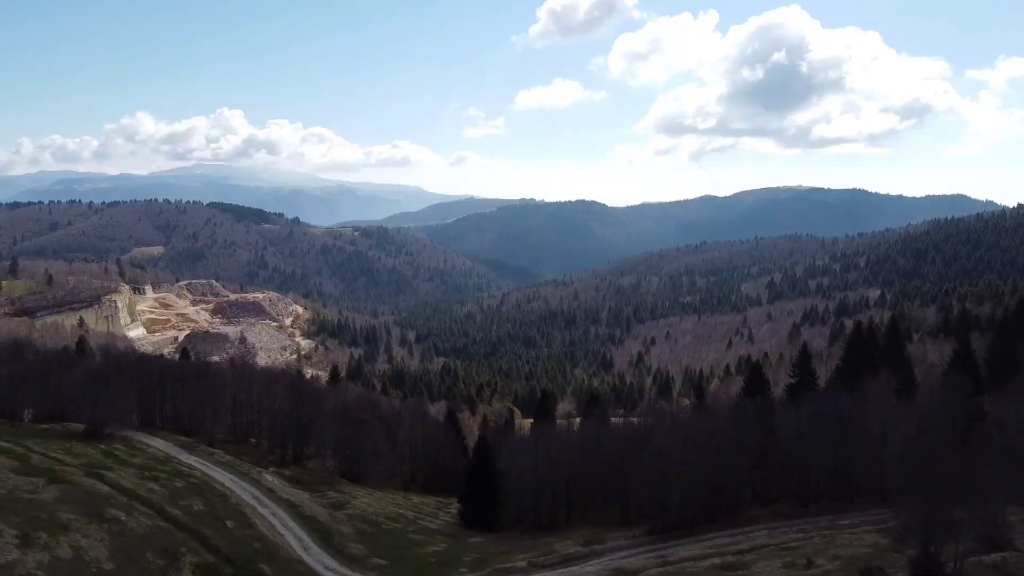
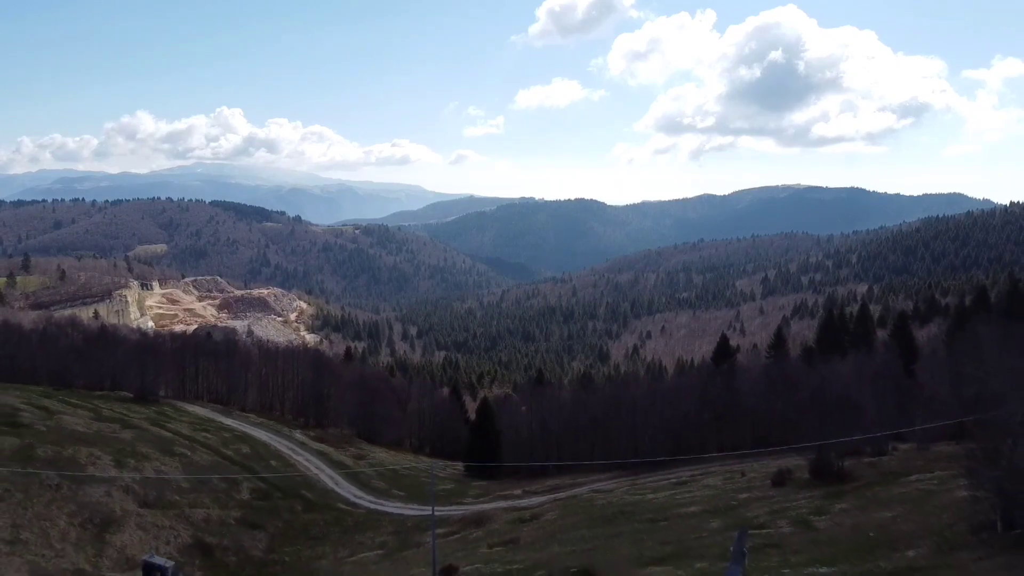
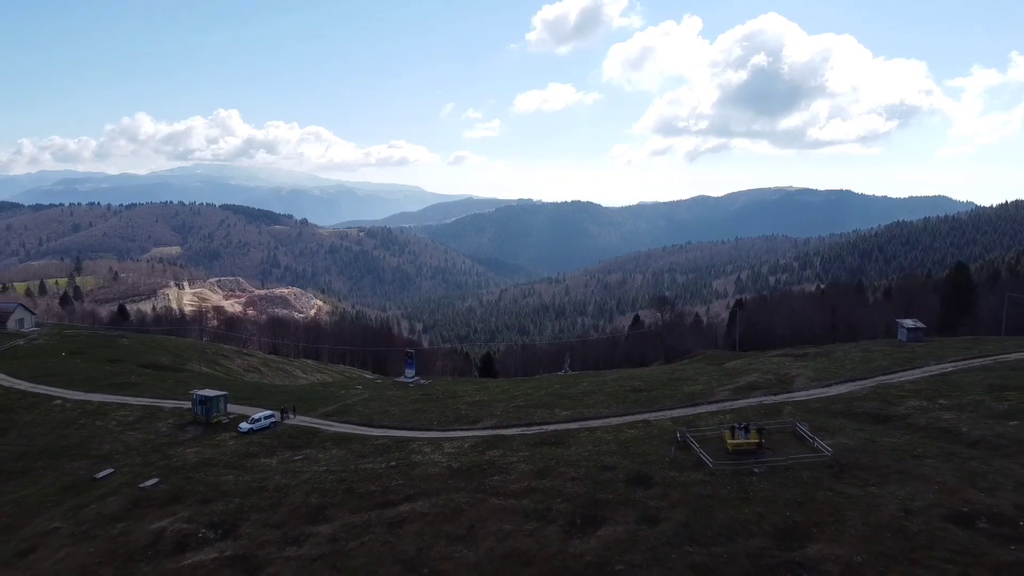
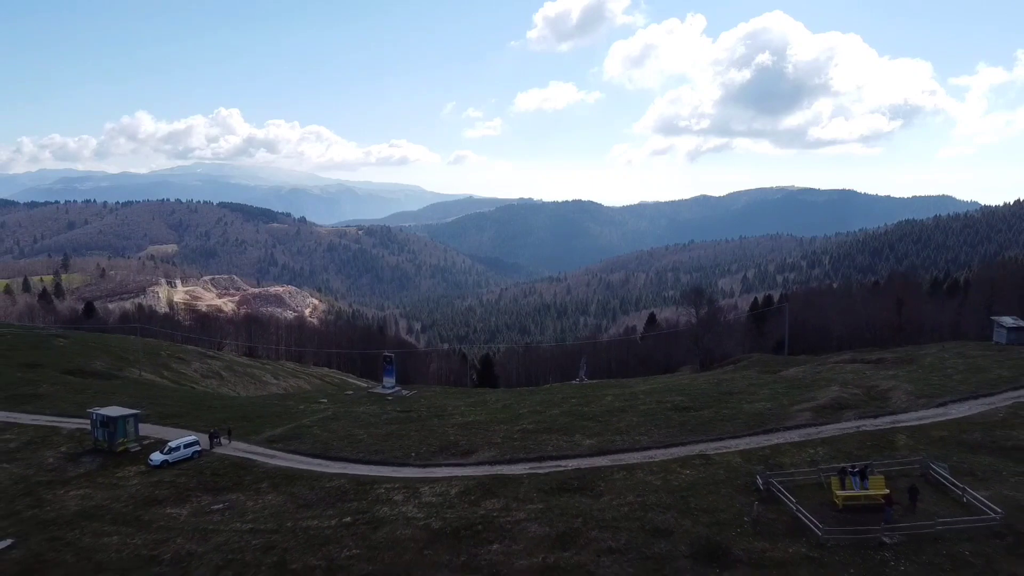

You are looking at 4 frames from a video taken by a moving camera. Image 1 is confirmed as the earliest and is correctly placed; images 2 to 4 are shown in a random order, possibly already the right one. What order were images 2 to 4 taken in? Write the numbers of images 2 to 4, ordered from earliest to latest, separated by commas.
2, 4, 3
